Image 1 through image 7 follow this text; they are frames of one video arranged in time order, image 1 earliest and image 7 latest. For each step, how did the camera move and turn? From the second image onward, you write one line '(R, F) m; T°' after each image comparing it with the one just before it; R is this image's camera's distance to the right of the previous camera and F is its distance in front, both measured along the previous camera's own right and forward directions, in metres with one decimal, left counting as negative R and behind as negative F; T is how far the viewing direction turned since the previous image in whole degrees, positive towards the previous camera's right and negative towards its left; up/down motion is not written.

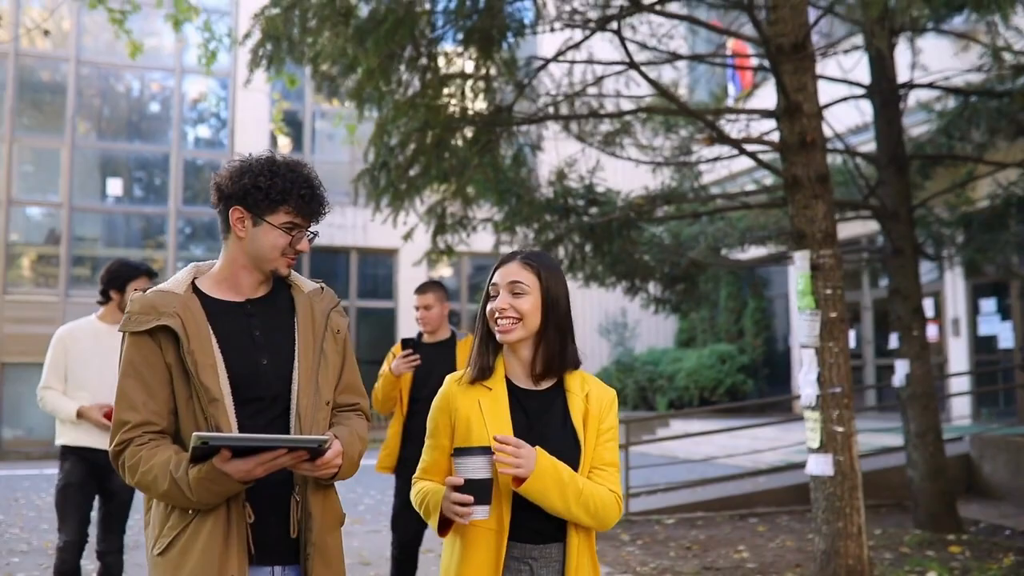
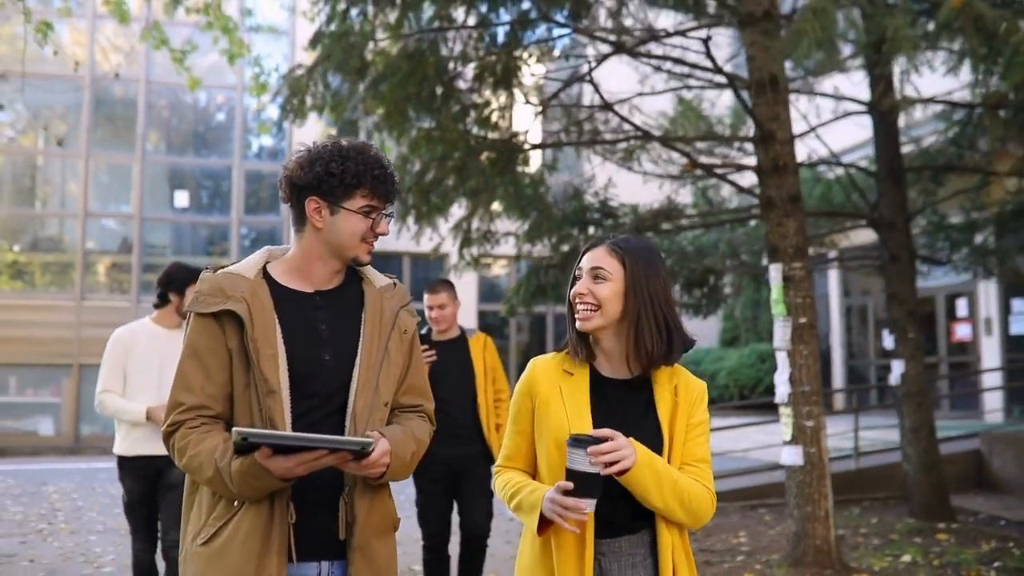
(+0.4, -0.7) m; -4°
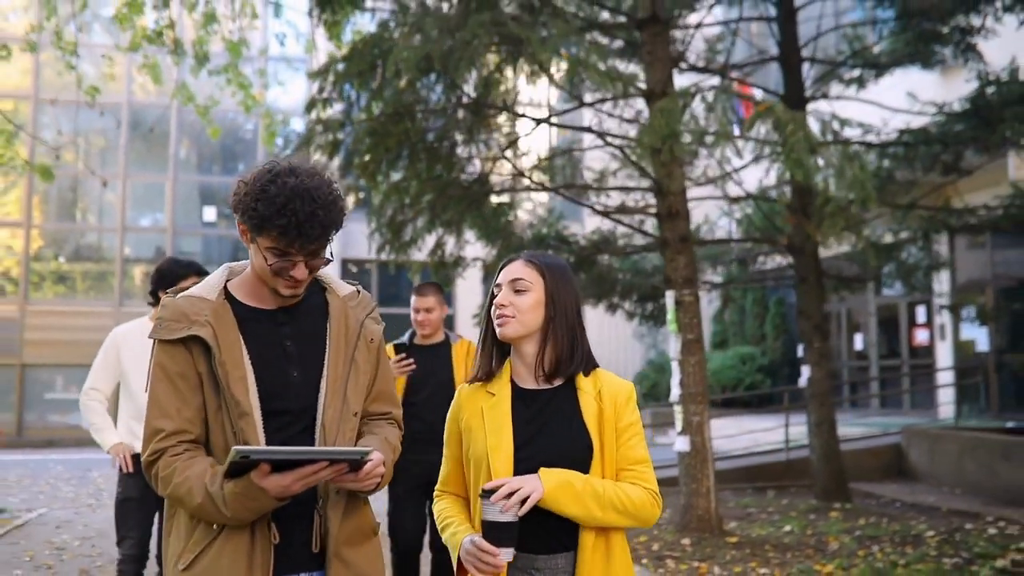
(+0.6, -1.5) m; -2°
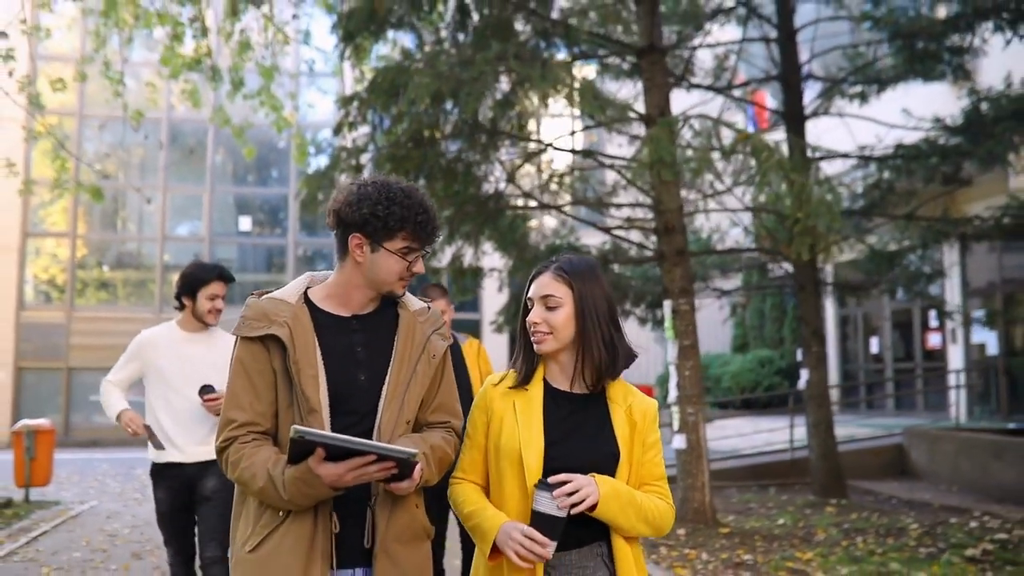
(+0.2, -0.6) m; -2°
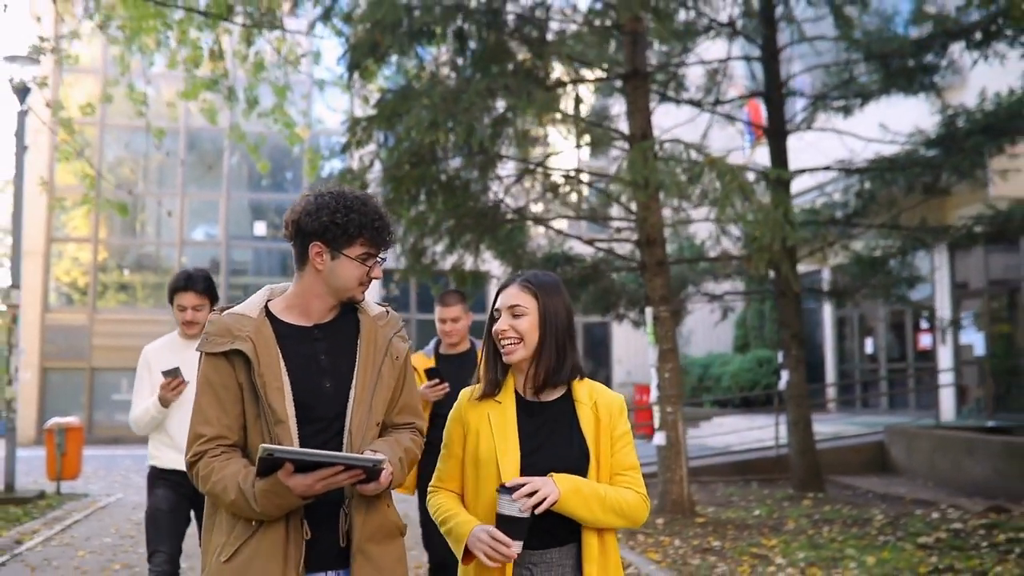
(+0.2, -0.7) m; -1°
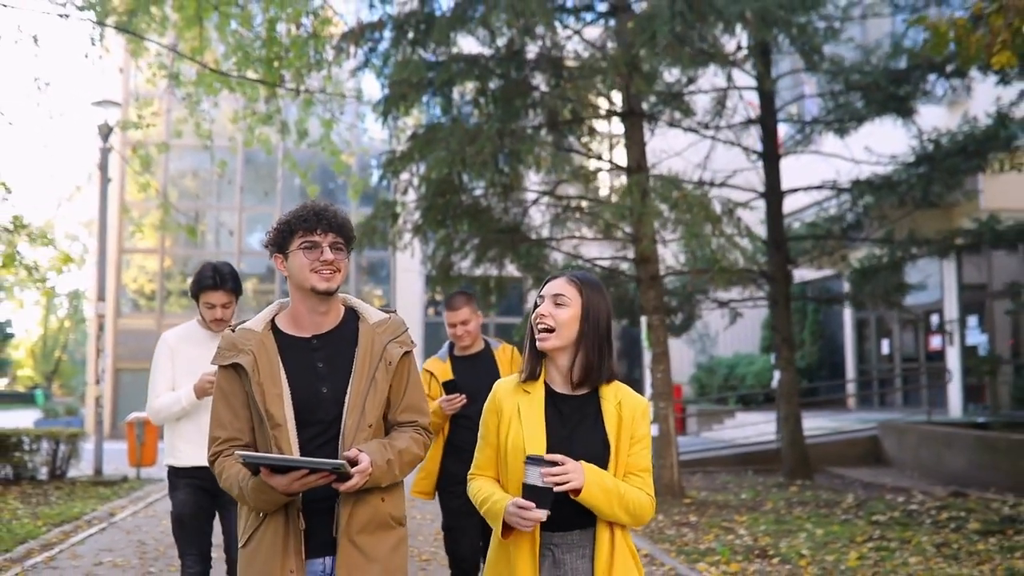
(+0.4, -1.3) m; -3°
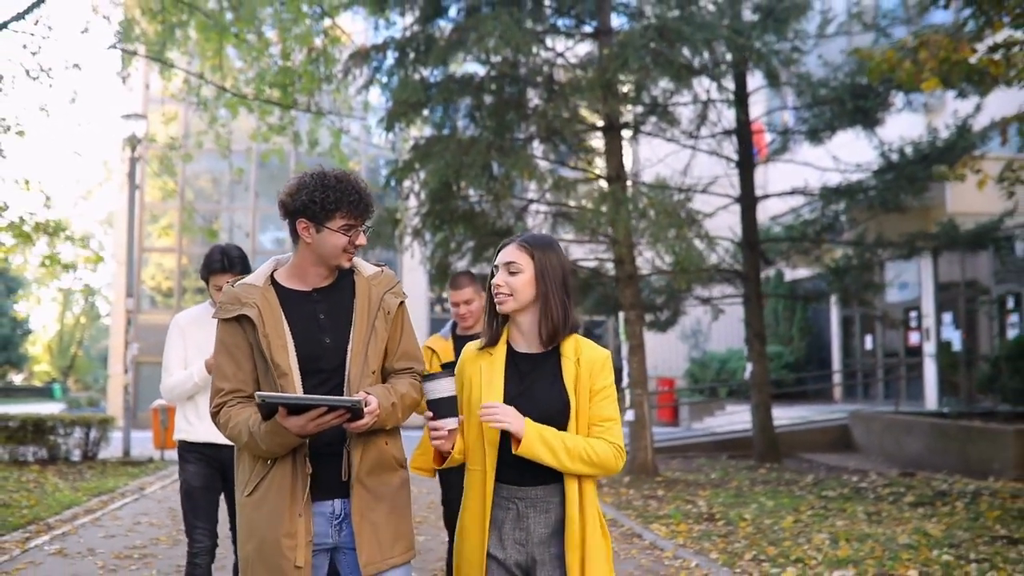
(+0.2, -1.0) m; -1°
